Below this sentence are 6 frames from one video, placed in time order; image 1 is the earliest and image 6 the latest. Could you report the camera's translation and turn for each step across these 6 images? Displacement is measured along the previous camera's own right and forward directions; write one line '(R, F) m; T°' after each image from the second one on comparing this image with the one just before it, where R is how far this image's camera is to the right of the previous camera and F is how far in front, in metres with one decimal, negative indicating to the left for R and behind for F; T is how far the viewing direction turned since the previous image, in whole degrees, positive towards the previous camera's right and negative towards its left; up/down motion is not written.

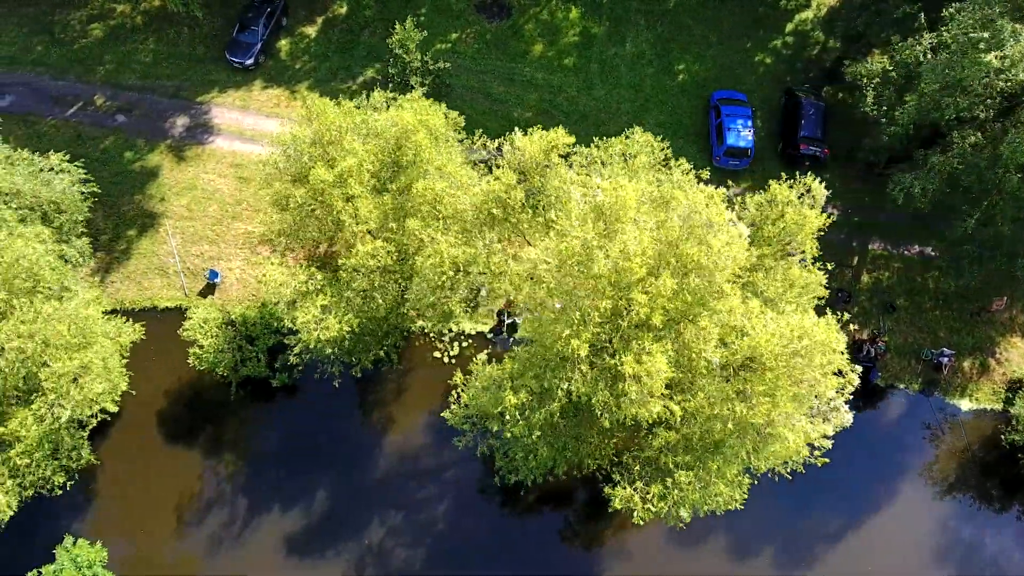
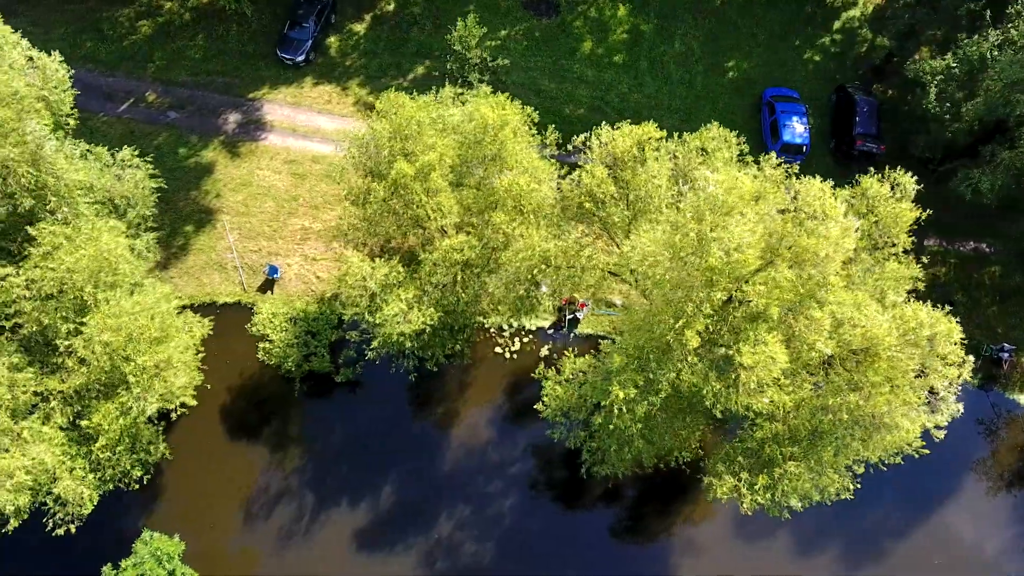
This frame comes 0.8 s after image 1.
(-2.4, -0.1) m; 0°
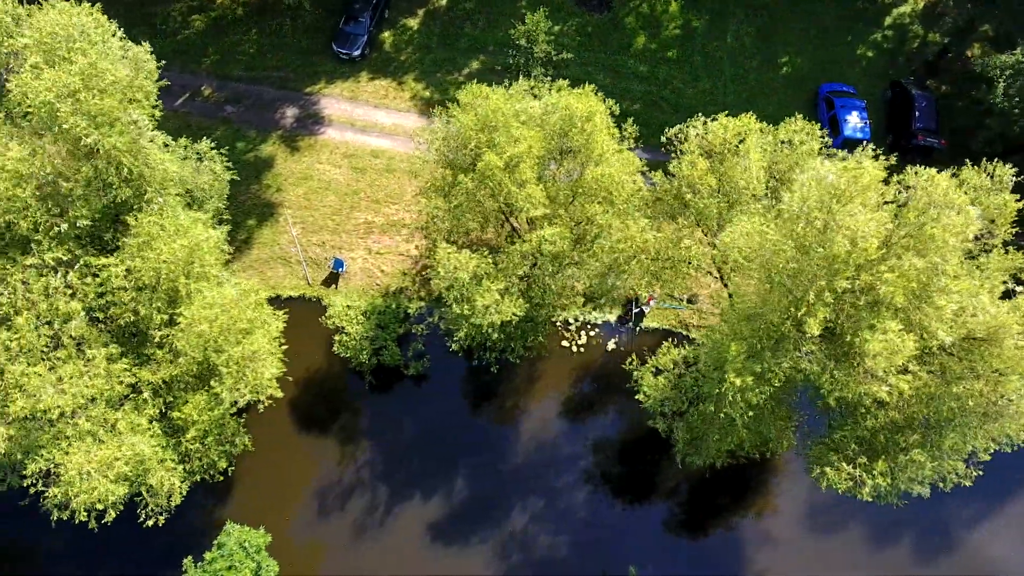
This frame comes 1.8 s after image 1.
(-2.7, 0.0) m; 0°
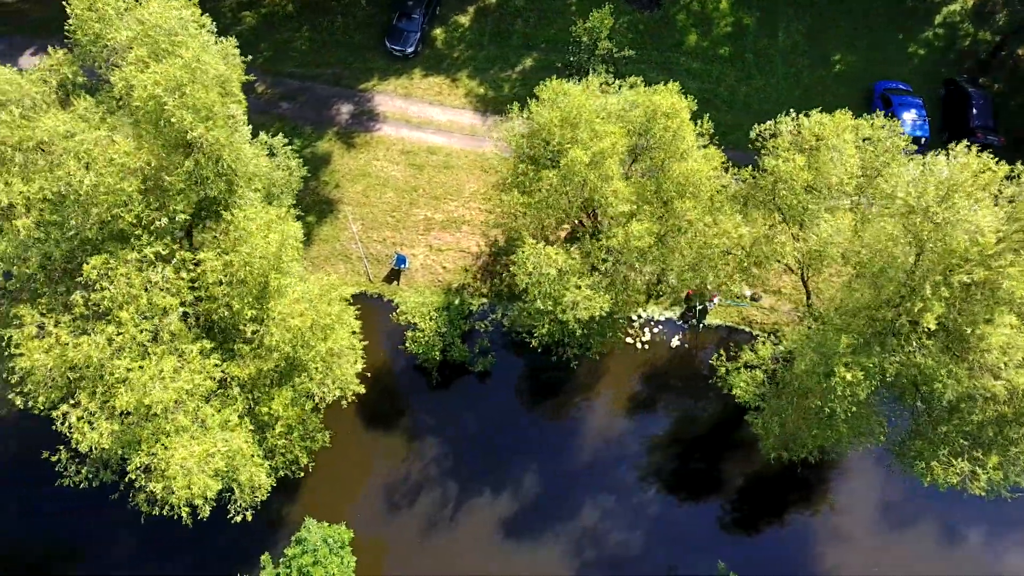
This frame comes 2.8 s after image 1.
(-2.5, 0.0) m; 0°
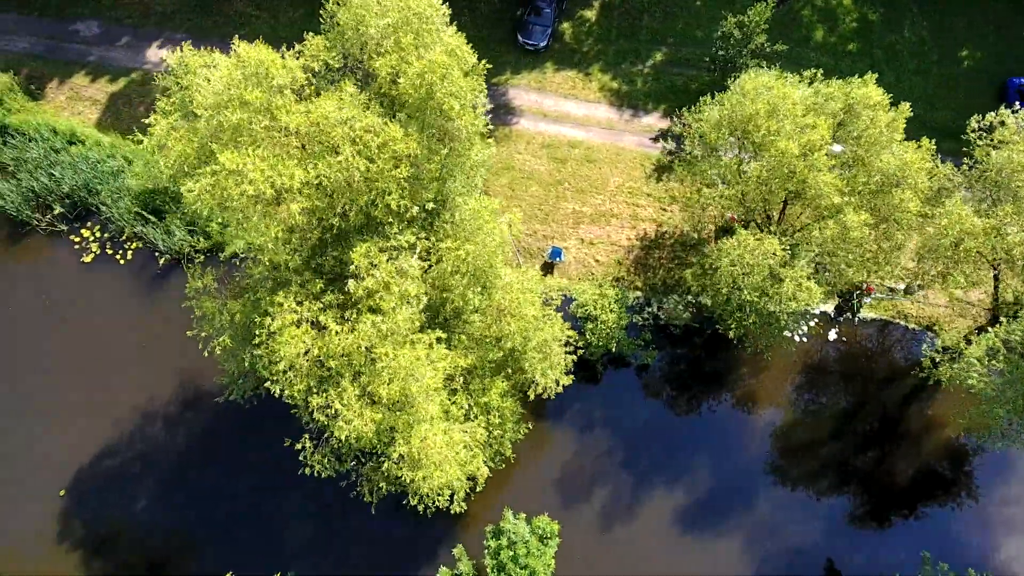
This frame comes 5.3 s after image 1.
(-6.3, 0.0) m; +1°
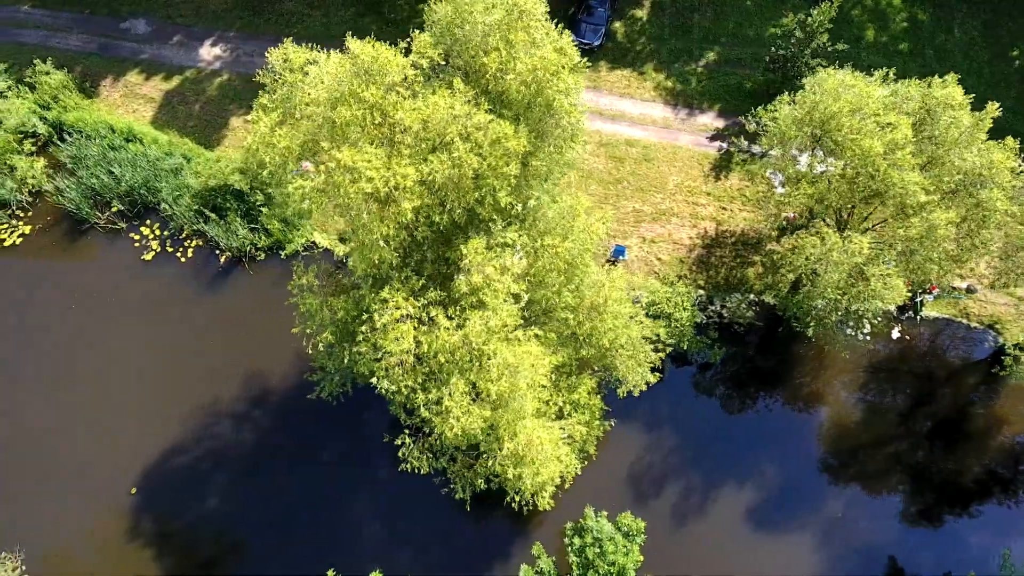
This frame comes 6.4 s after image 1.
(-2.5, 0.0) m; 0°
